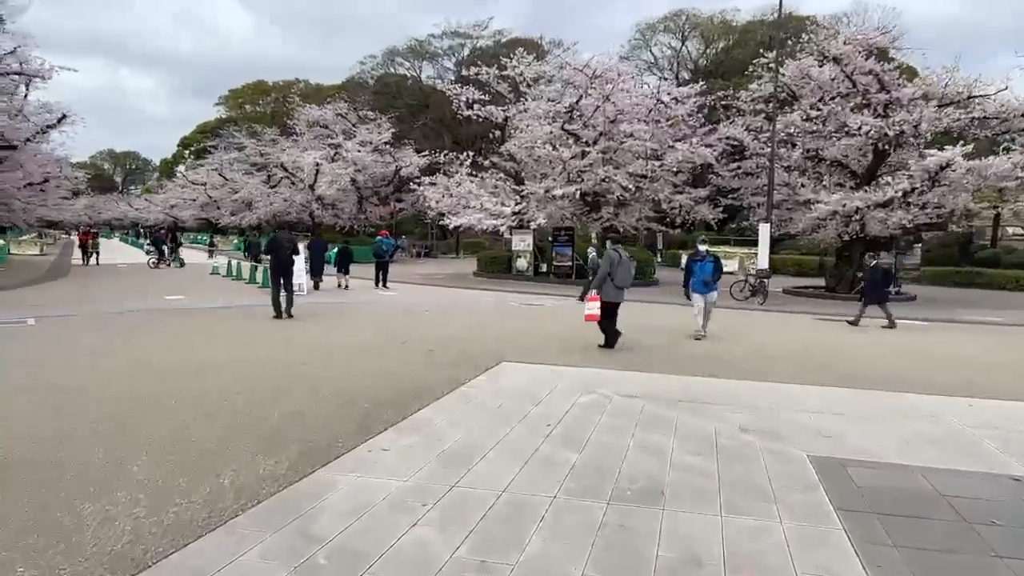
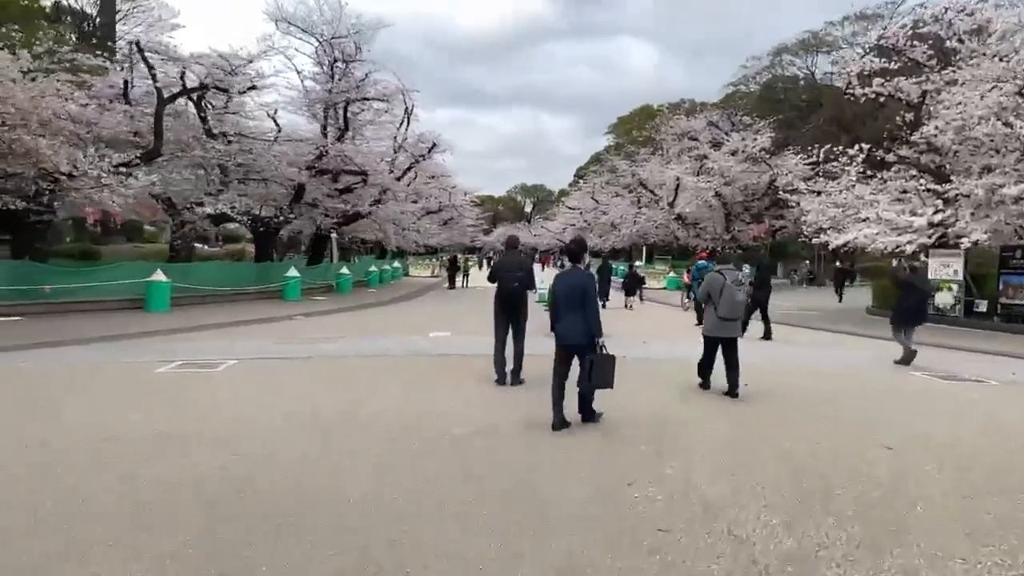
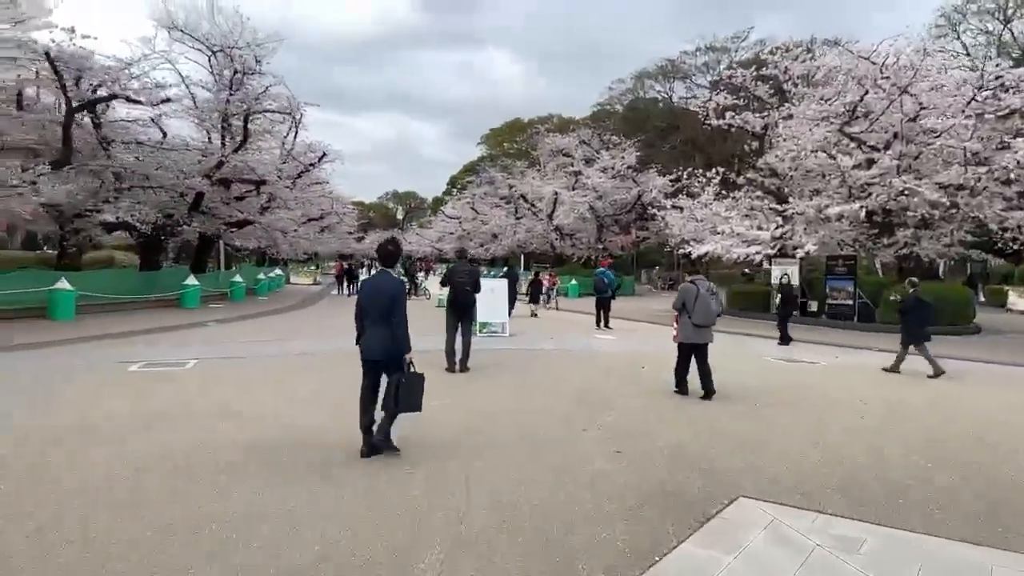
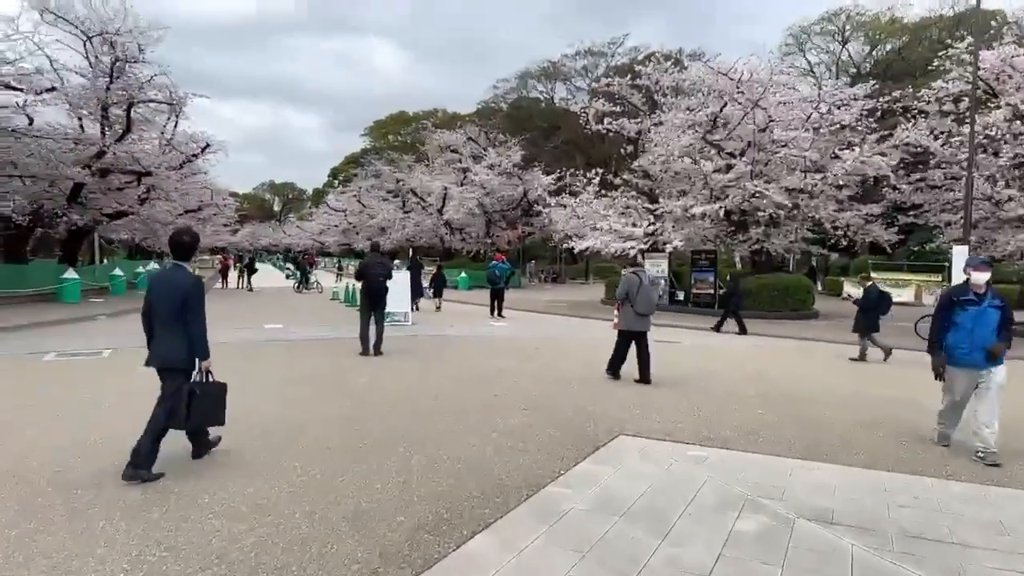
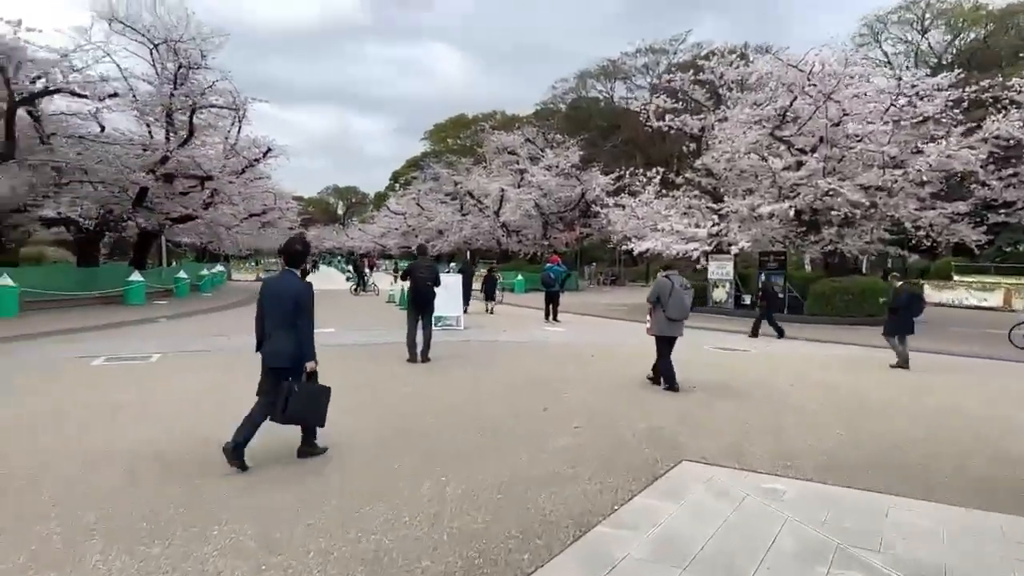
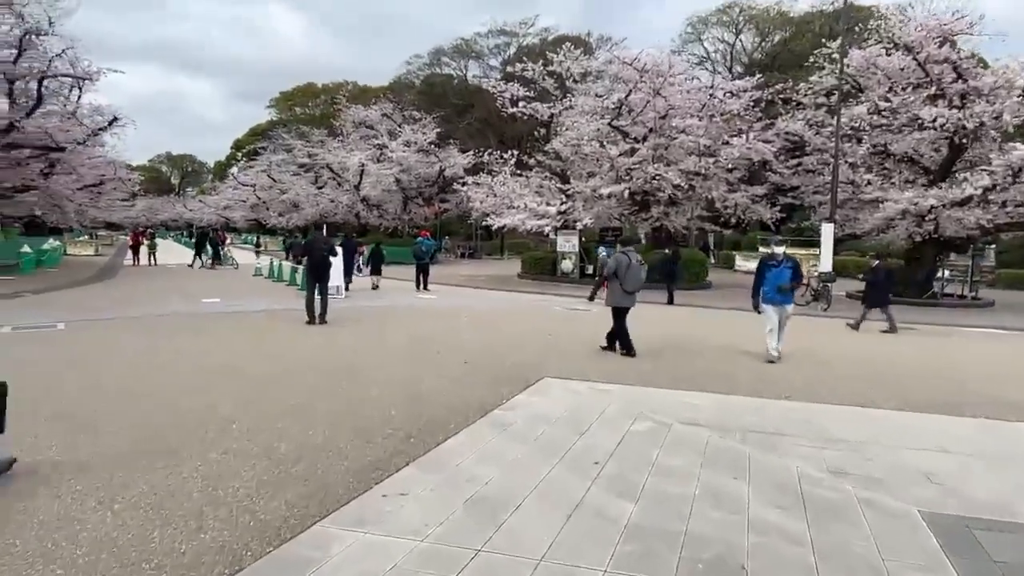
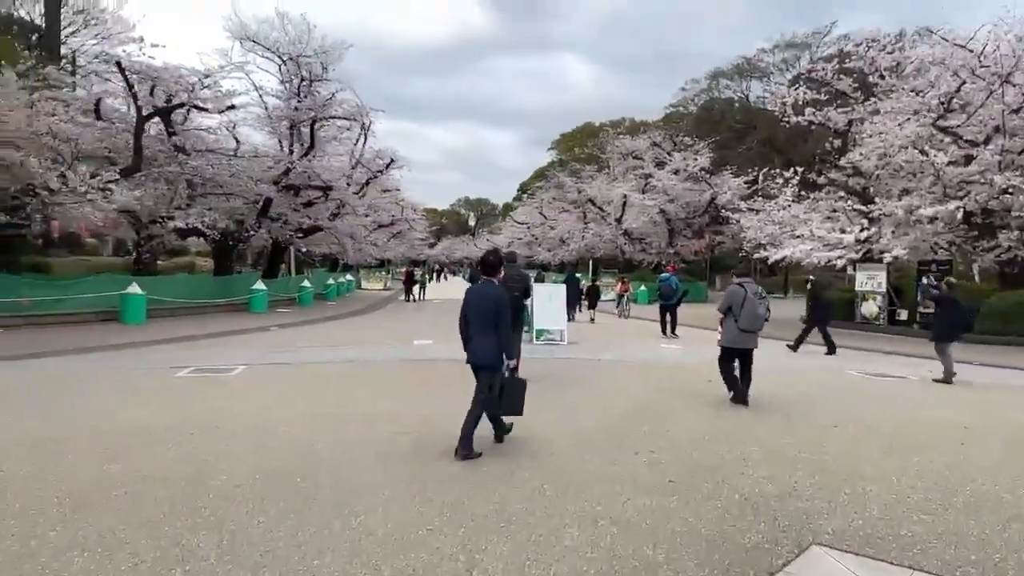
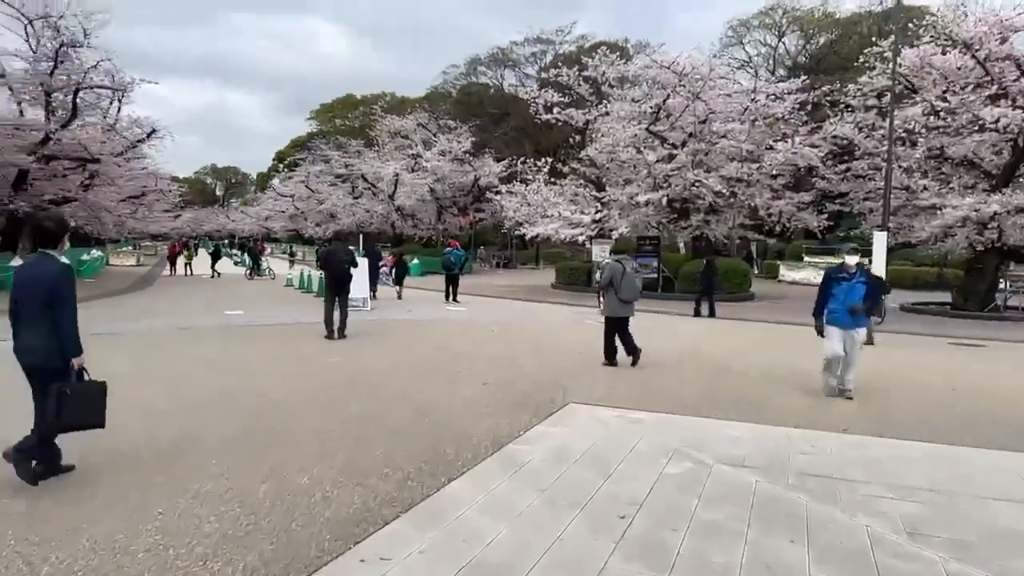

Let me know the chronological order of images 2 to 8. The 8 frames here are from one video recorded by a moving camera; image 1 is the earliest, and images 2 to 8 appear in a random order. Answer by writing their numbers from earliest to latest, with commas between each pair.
6, 8, 4, 5, 3, 7, 2
